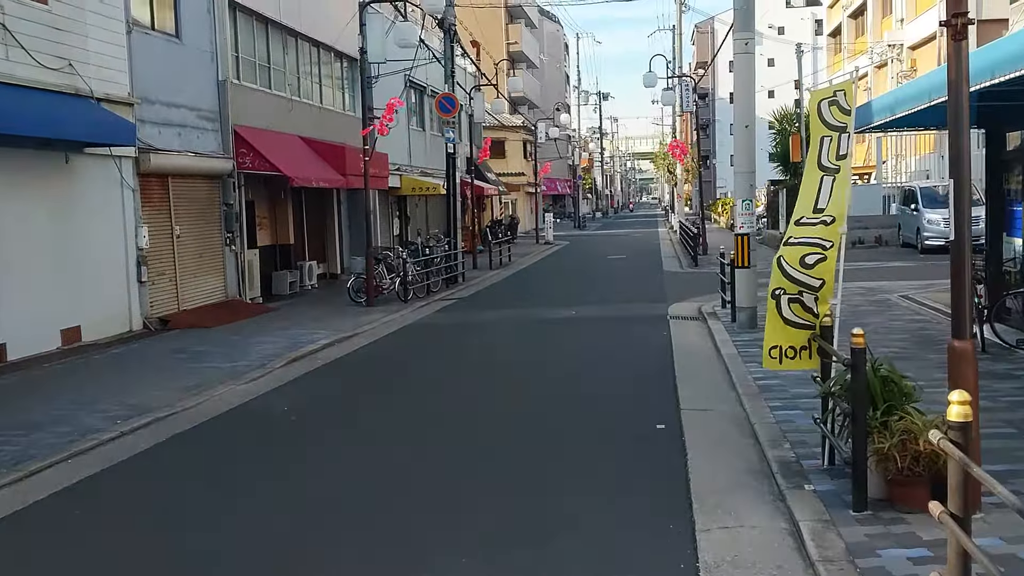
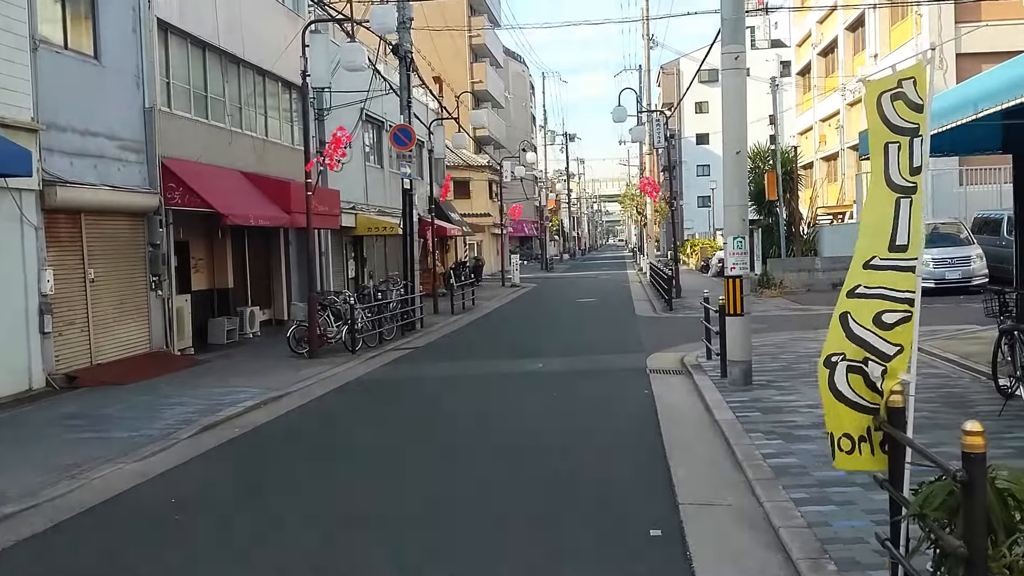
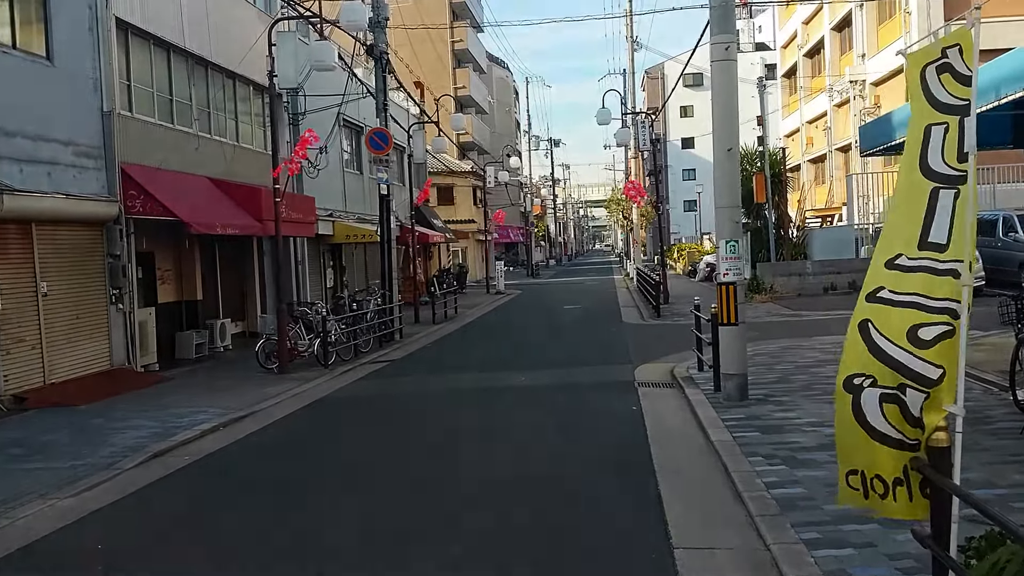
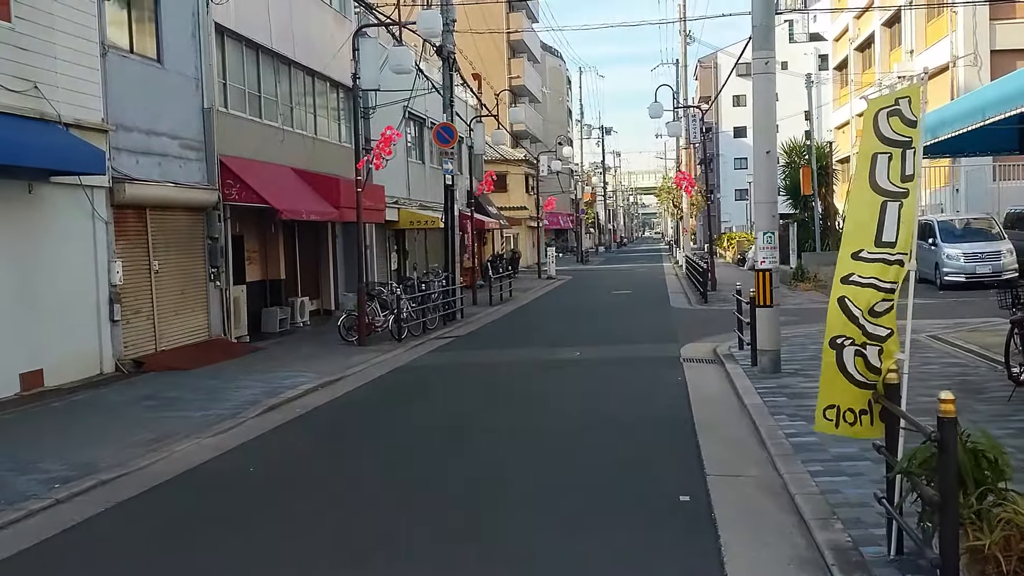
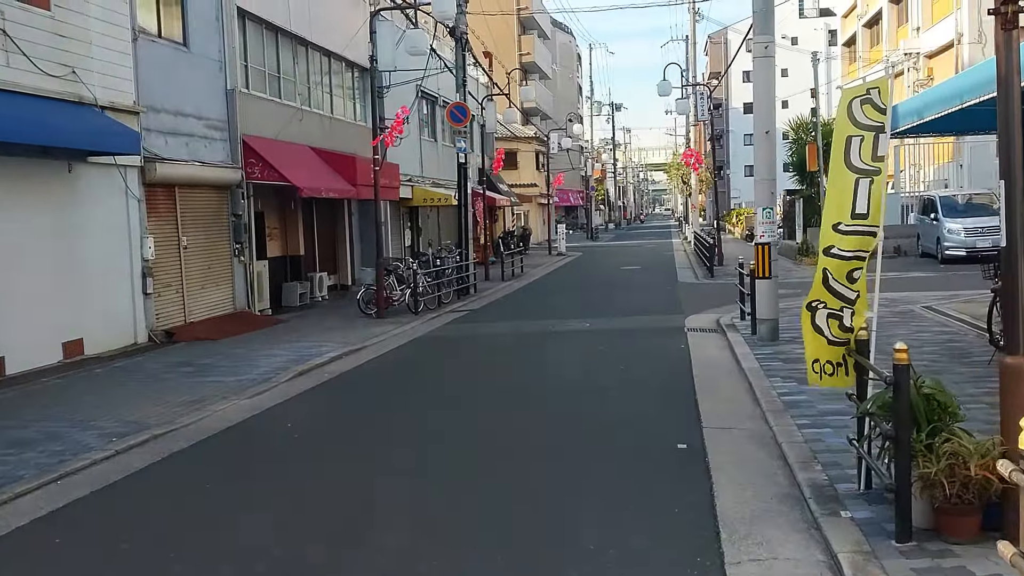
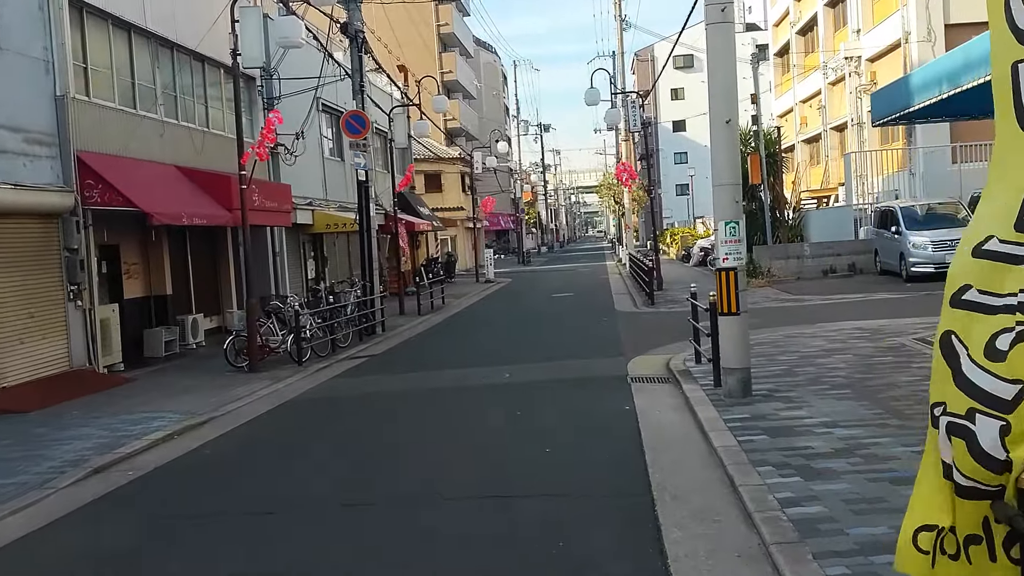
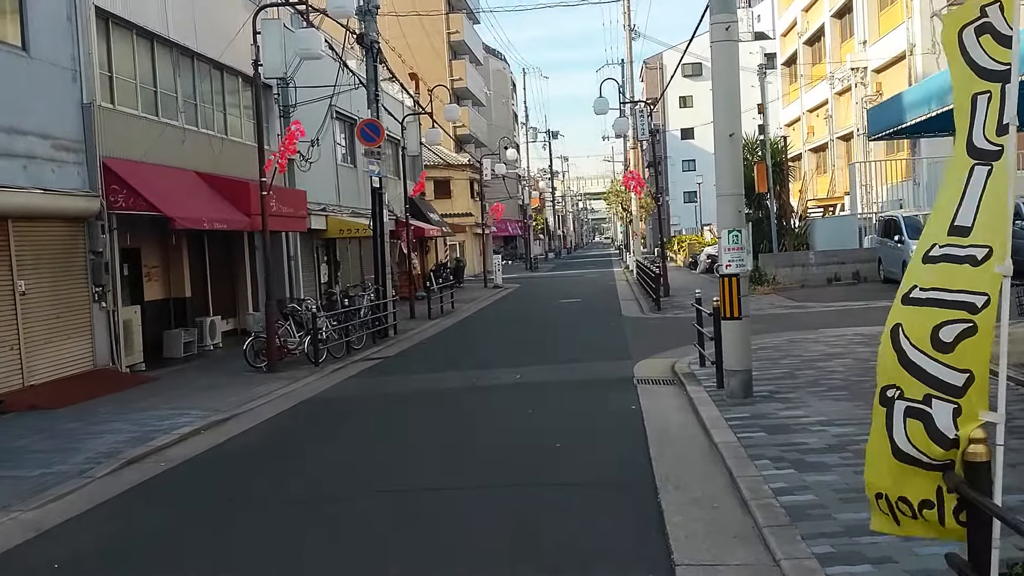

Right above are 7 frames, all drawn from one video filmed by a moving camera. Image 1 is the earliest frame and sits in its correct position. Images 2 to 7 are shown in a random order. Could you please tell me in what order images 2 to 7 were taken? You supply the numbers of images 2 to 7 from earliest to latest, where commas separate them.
5, 4, 2, 3, 7, 6
